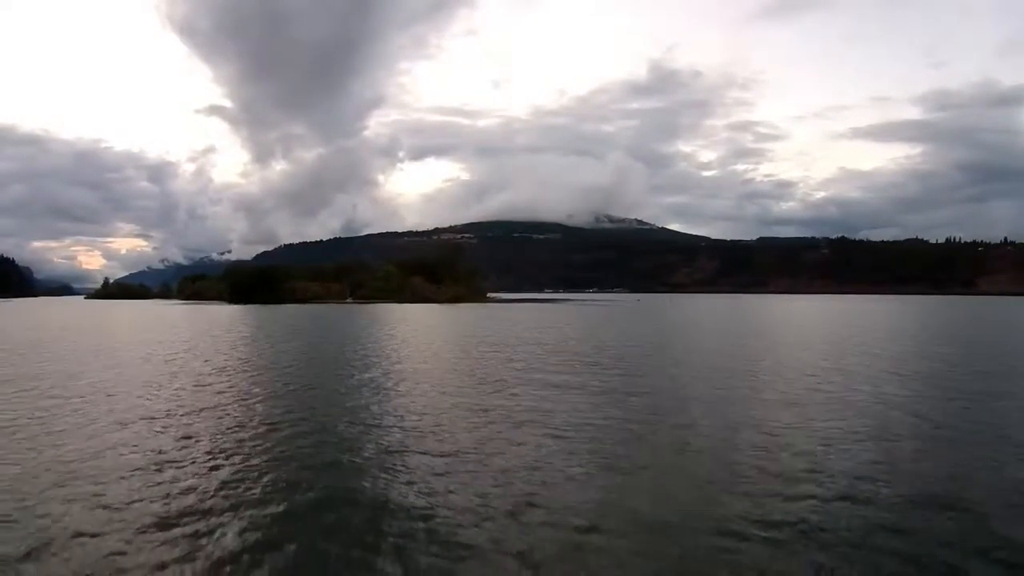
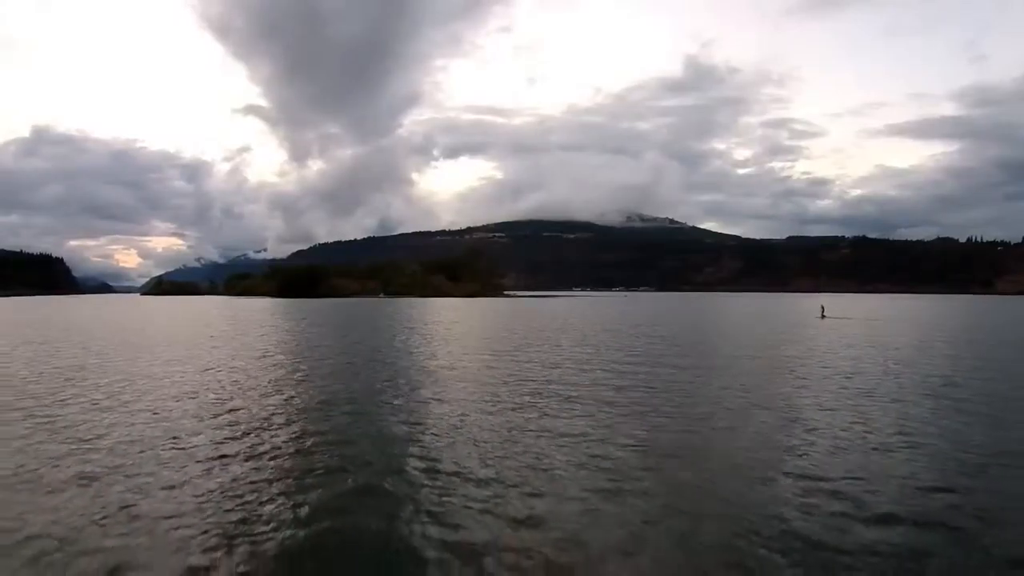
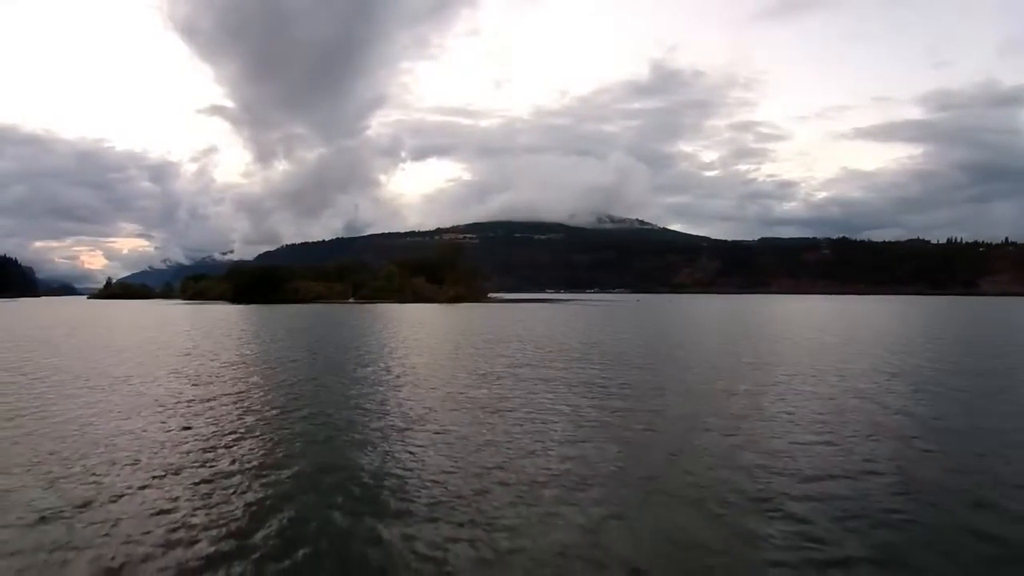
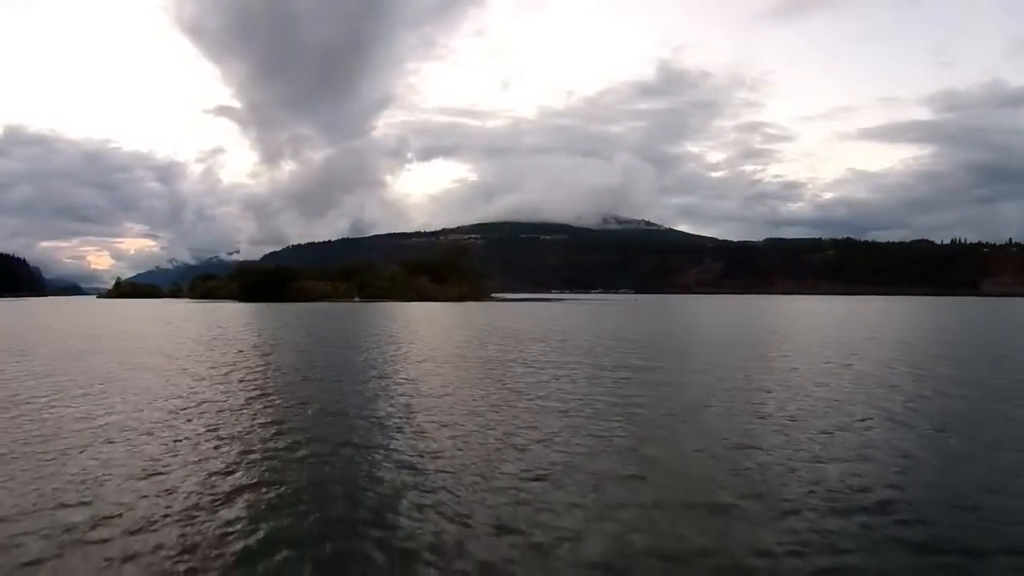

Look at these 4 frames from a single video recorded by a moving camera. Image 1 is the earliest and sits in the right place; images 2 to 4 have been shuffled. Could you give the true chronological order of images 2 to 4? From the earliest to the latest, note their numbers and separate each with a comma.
3, 4, 2
